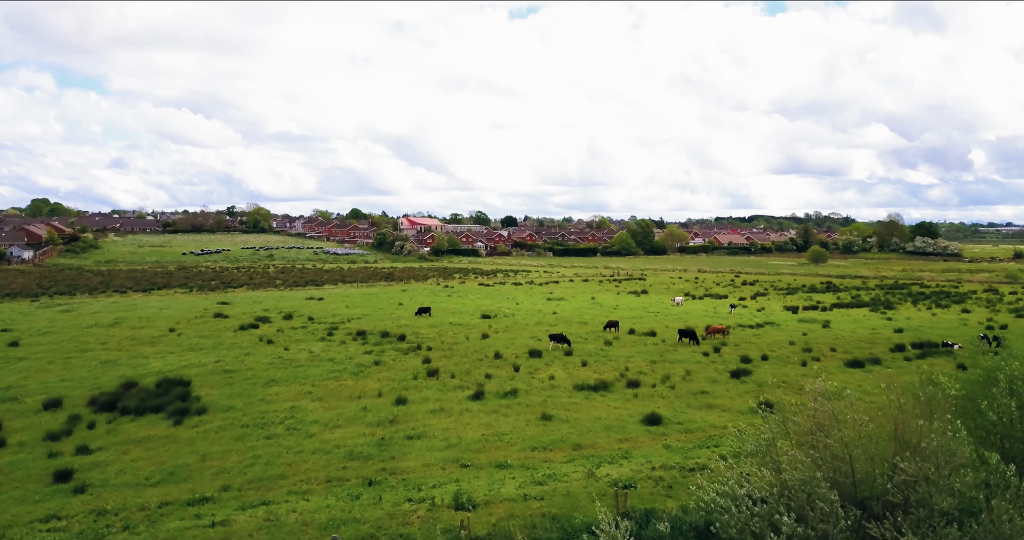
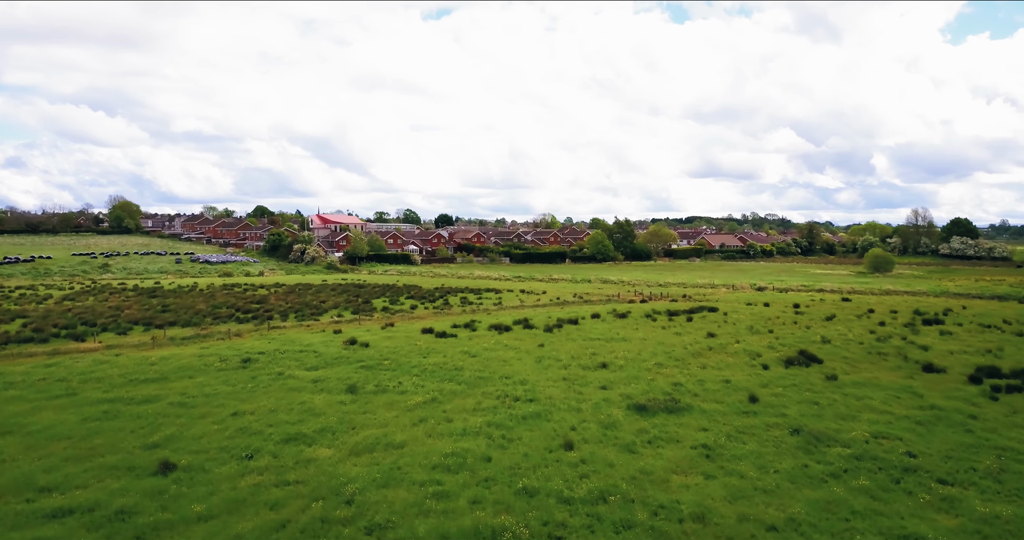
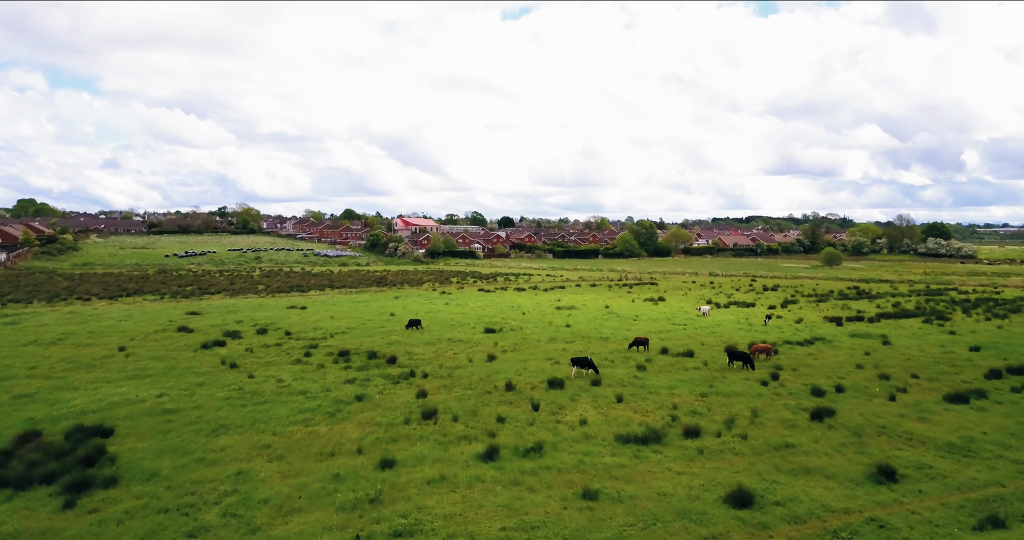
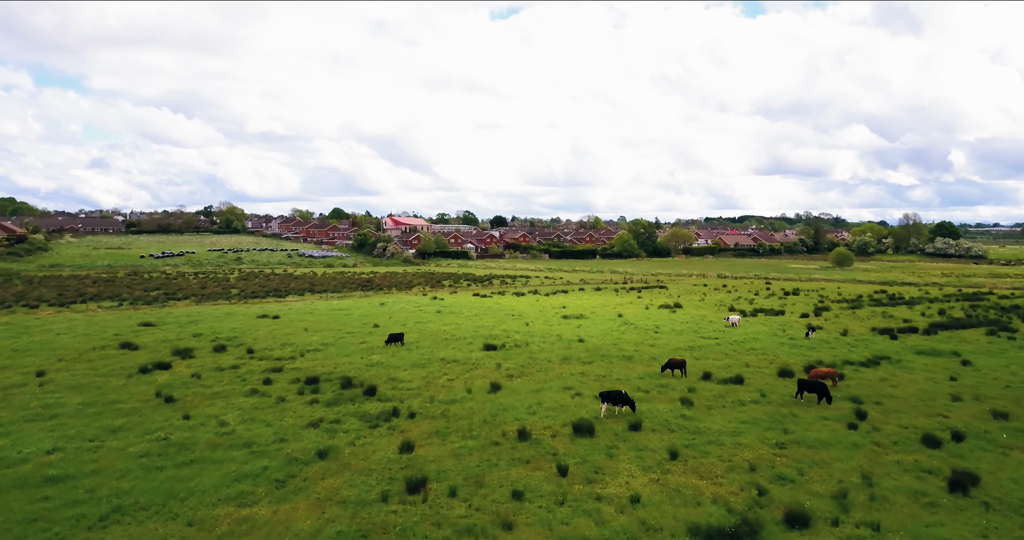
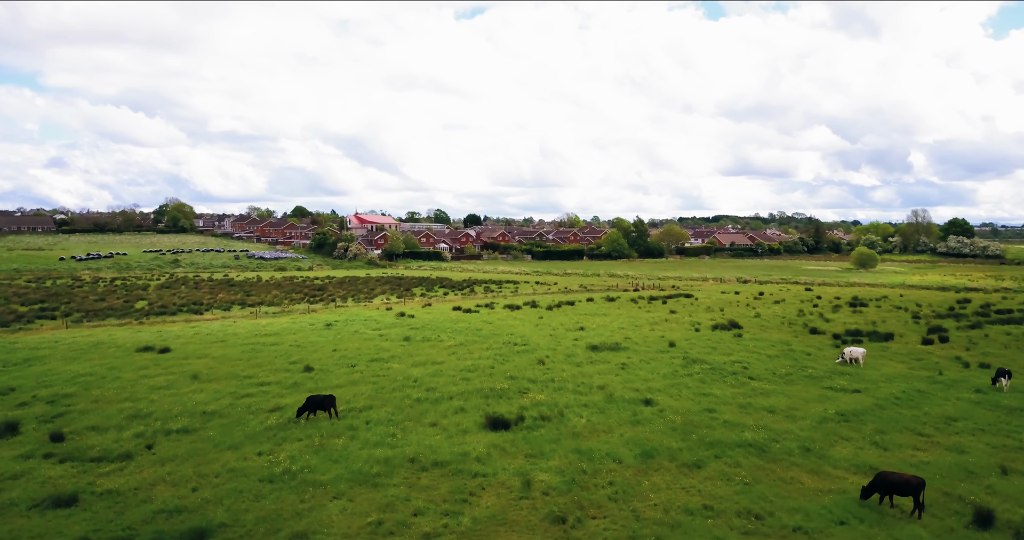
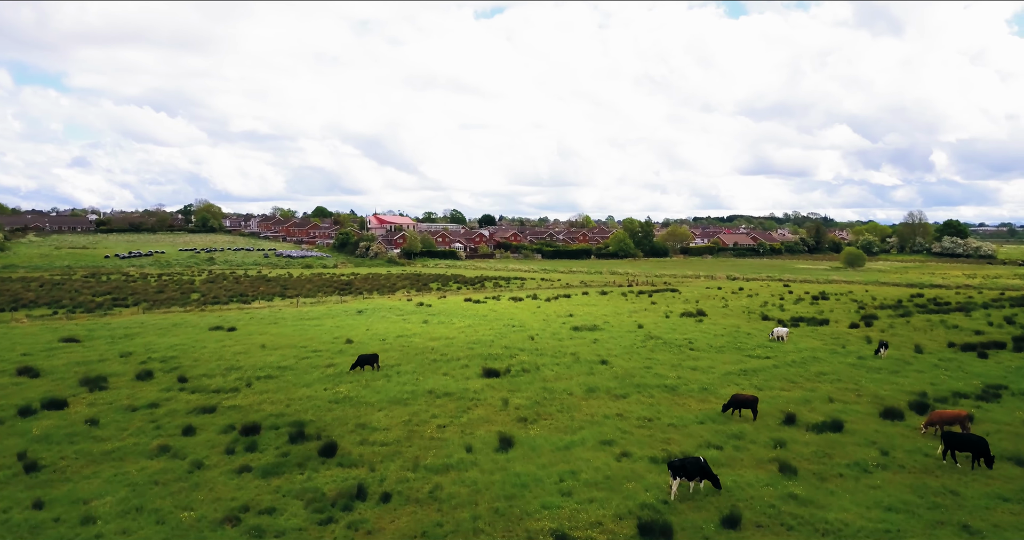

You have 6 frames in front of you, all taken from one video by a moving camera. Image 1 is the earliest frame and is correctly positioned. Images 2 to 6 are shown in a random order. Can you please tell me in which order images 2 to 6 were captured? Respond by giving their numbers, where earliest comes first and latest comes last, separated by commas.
3, 4, 6, 5, 2
